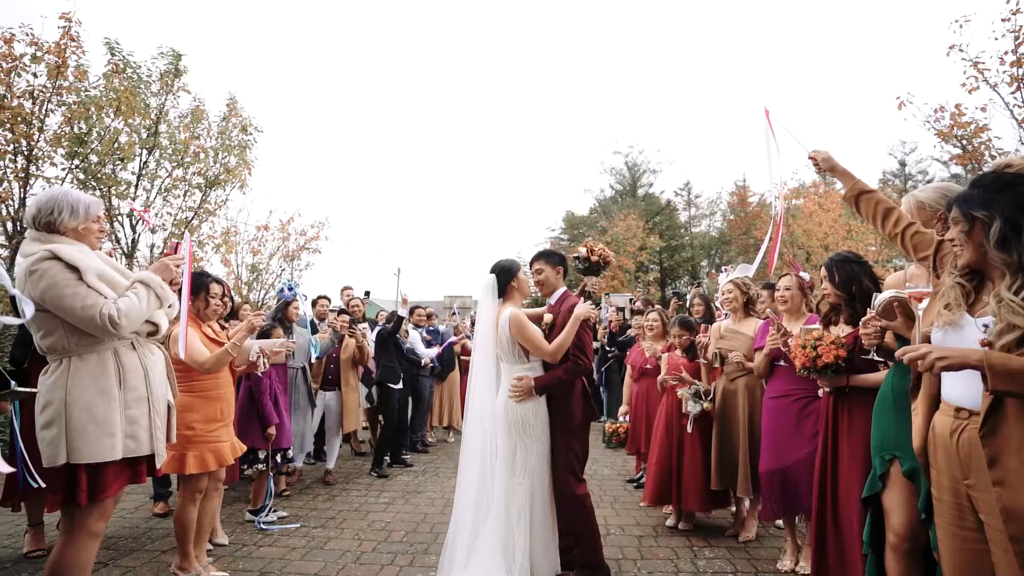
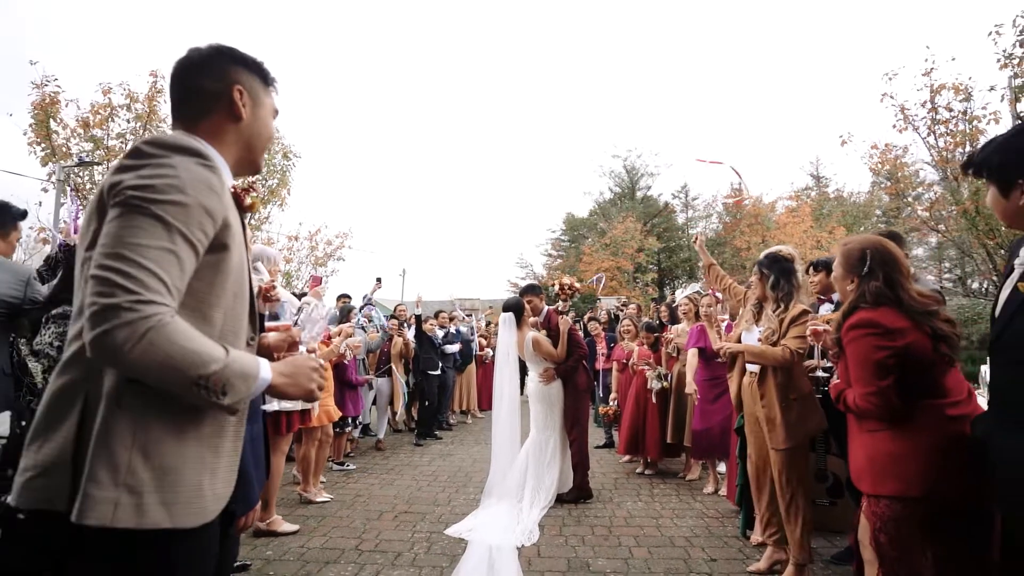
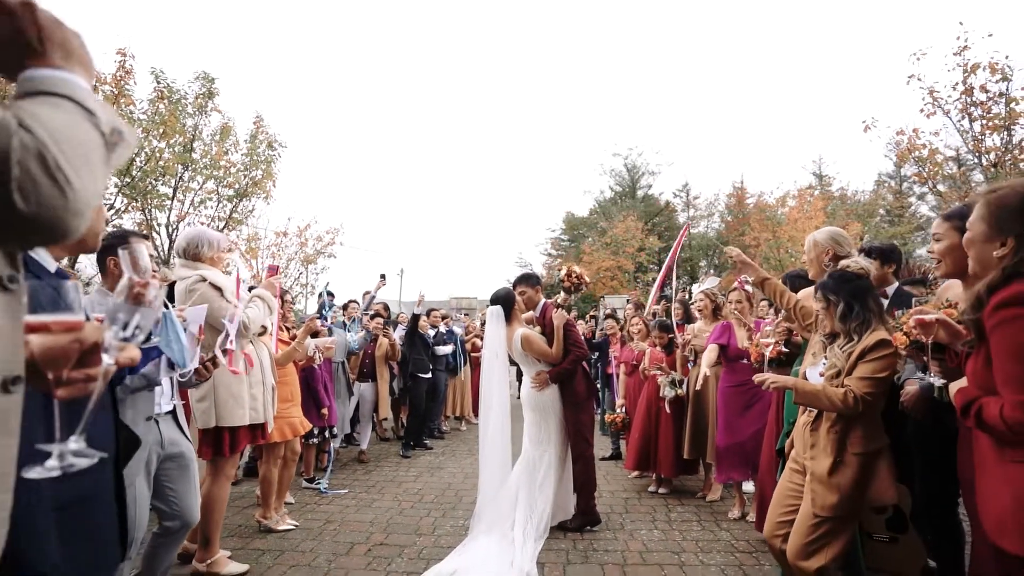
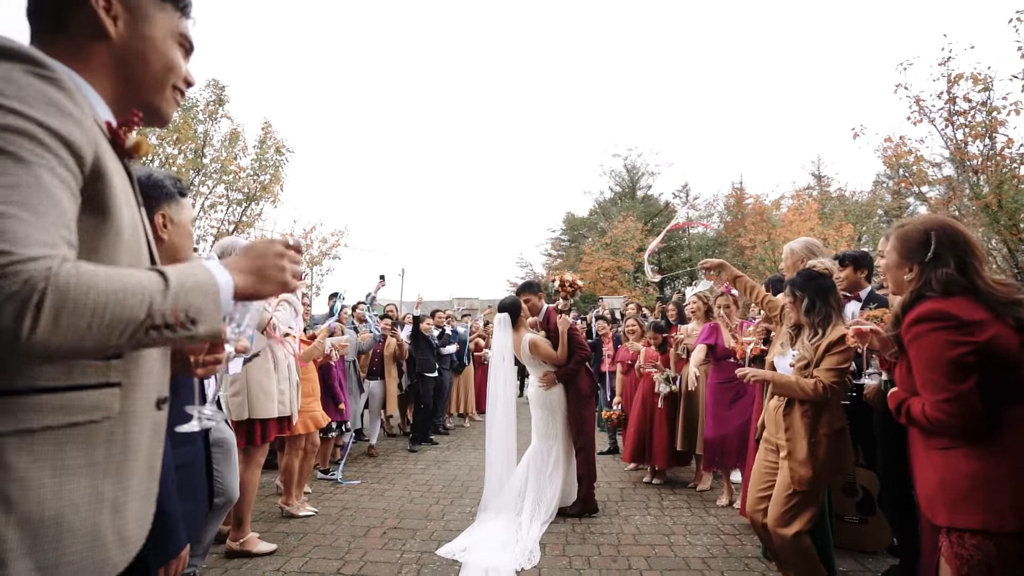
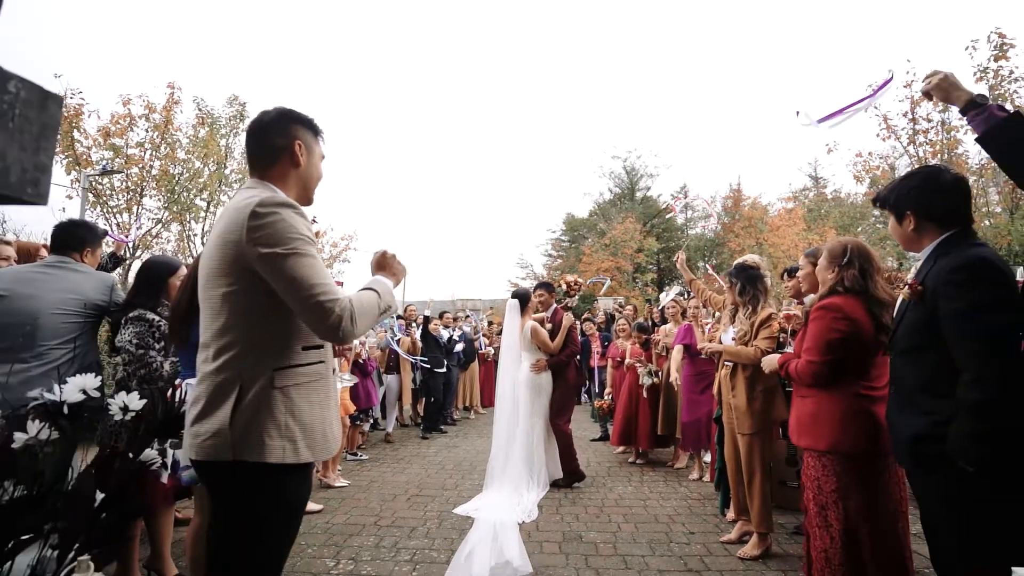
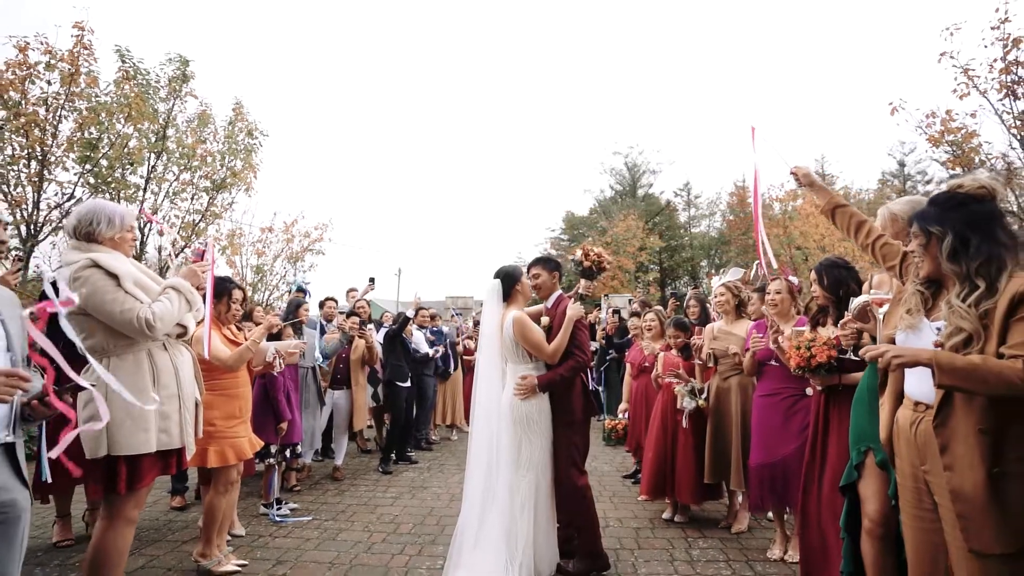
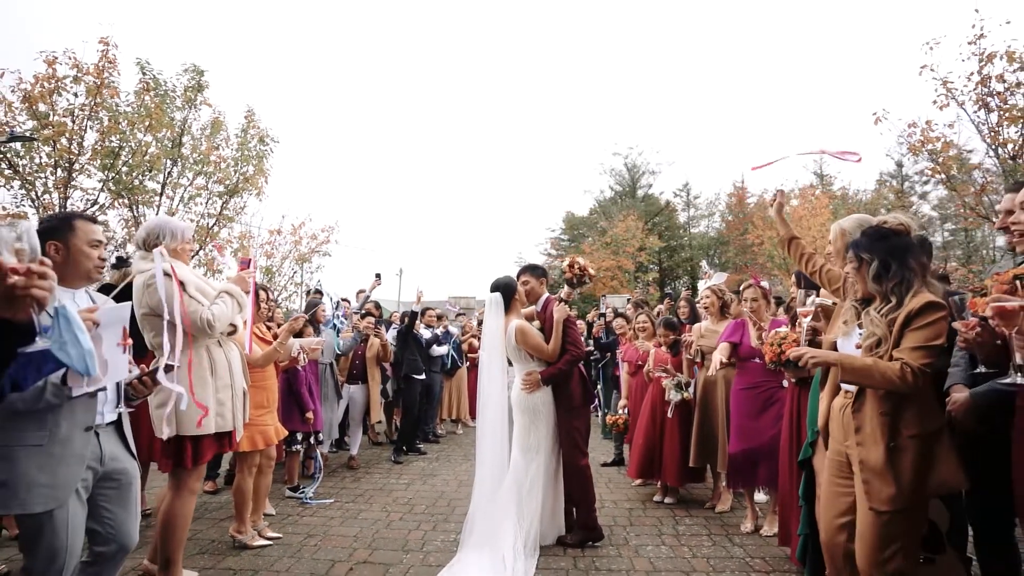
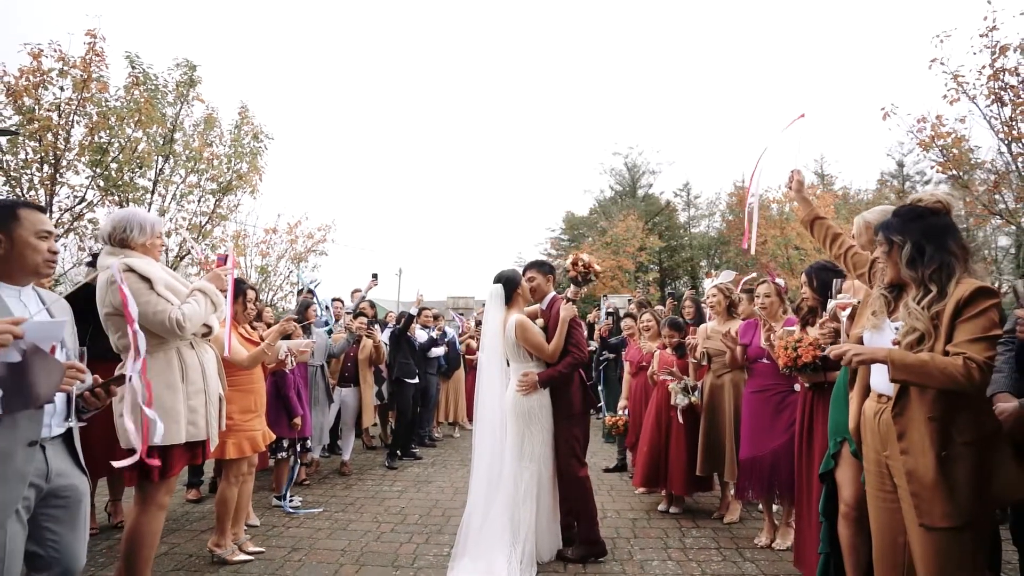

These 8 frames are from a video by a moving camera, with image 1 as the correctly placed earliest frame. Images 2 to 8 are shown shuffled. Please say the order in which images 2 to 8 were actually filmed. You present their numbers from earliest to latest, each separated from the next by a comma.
6, 8, 7, 3, 4, 2, 5
